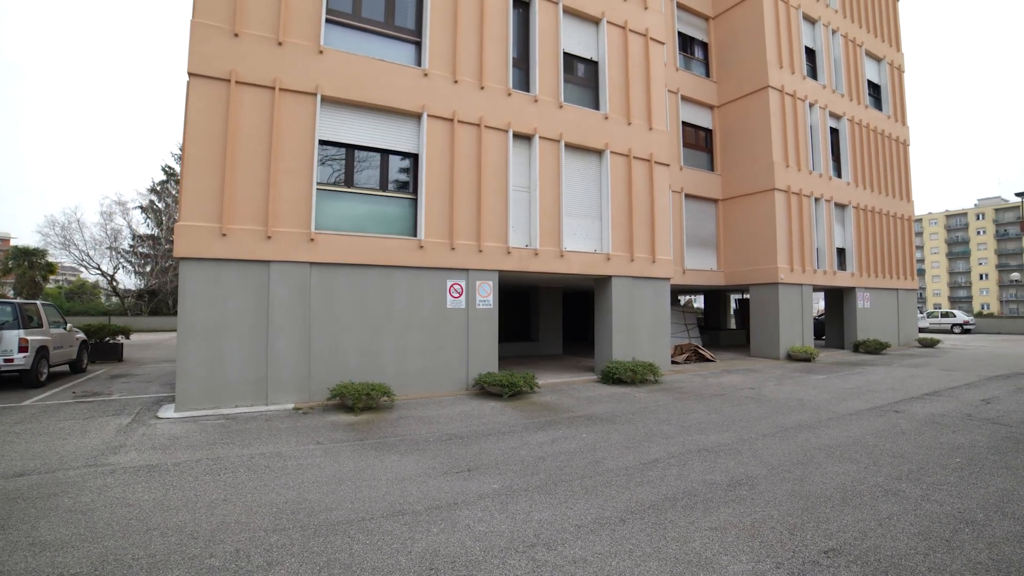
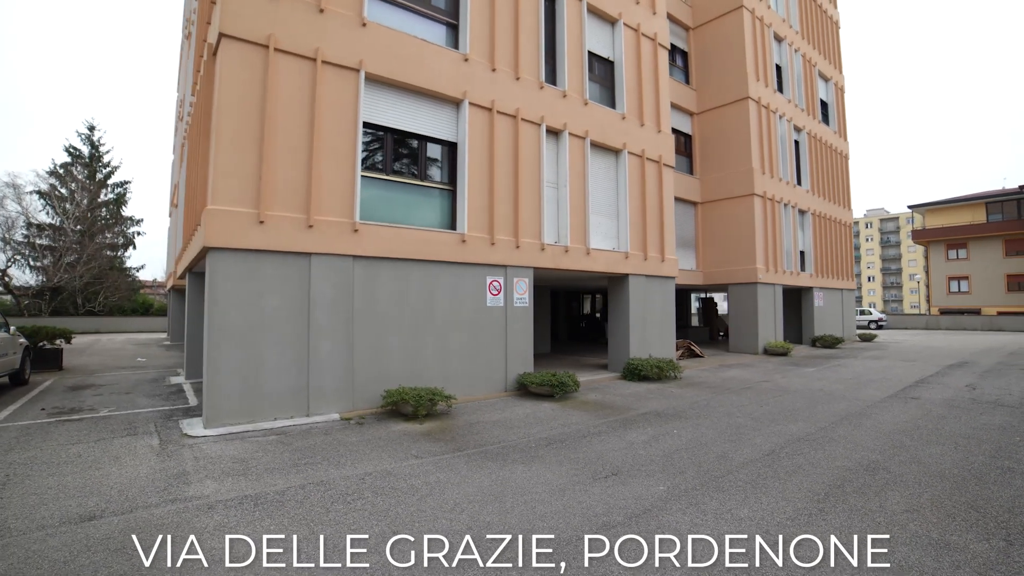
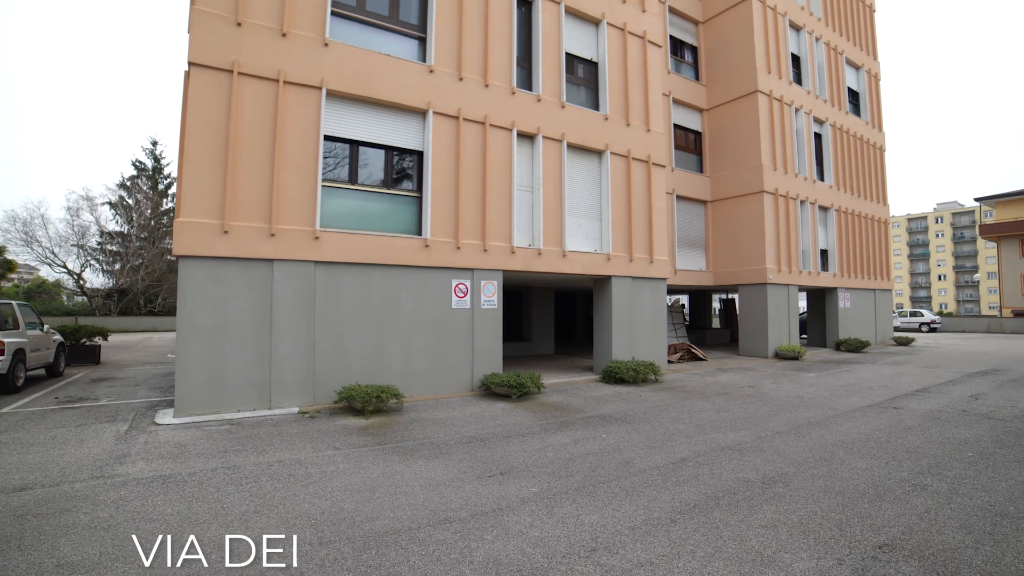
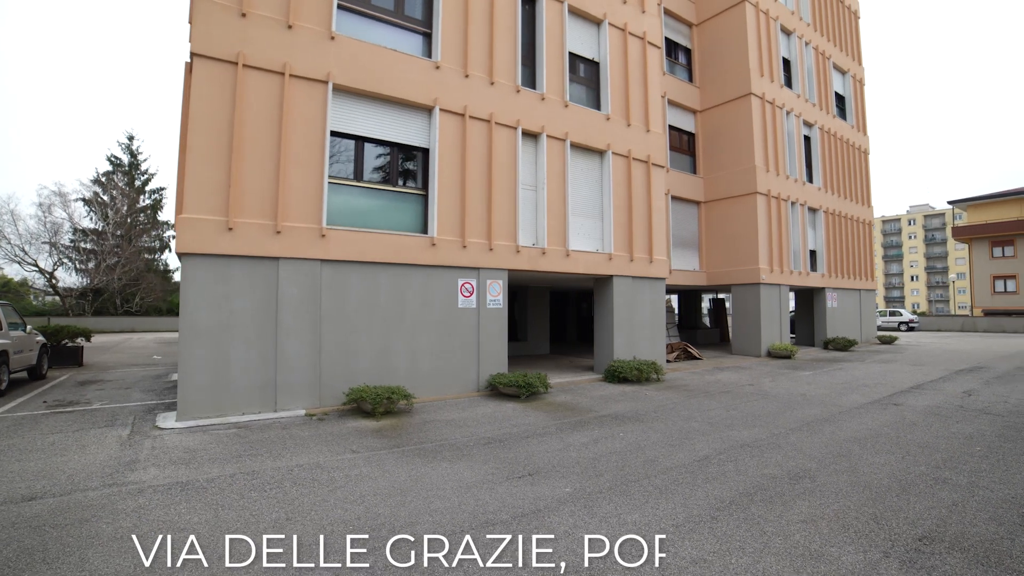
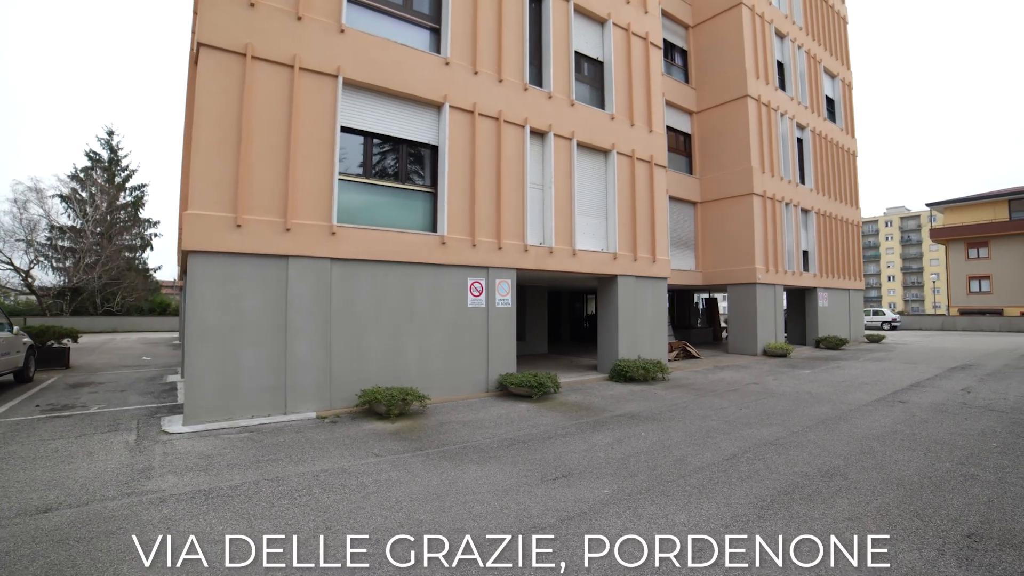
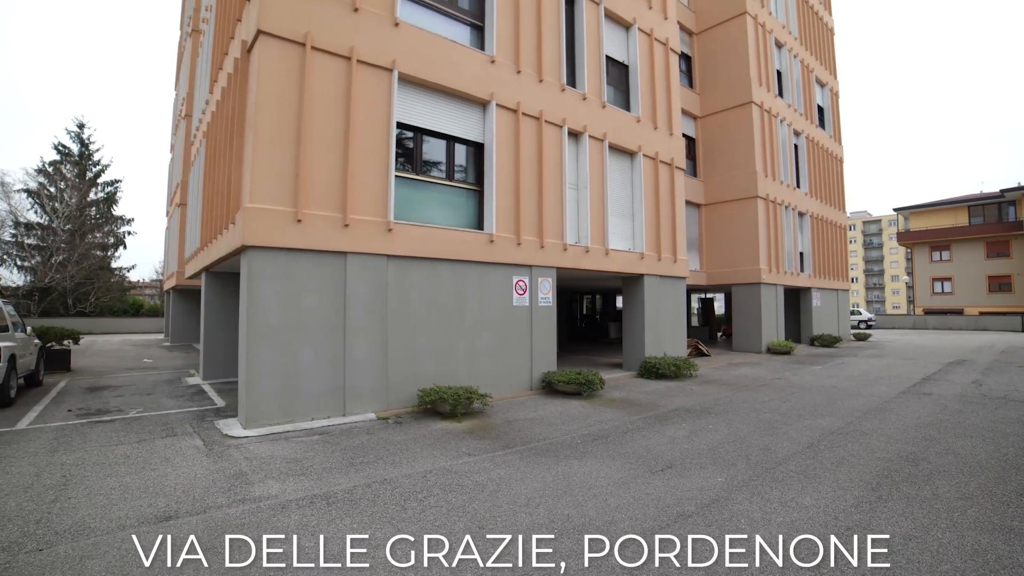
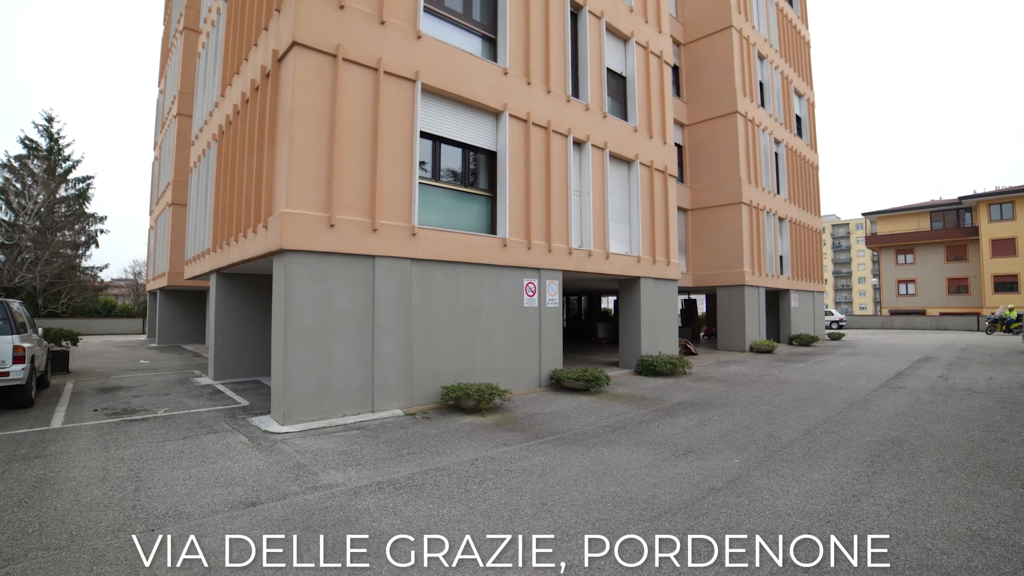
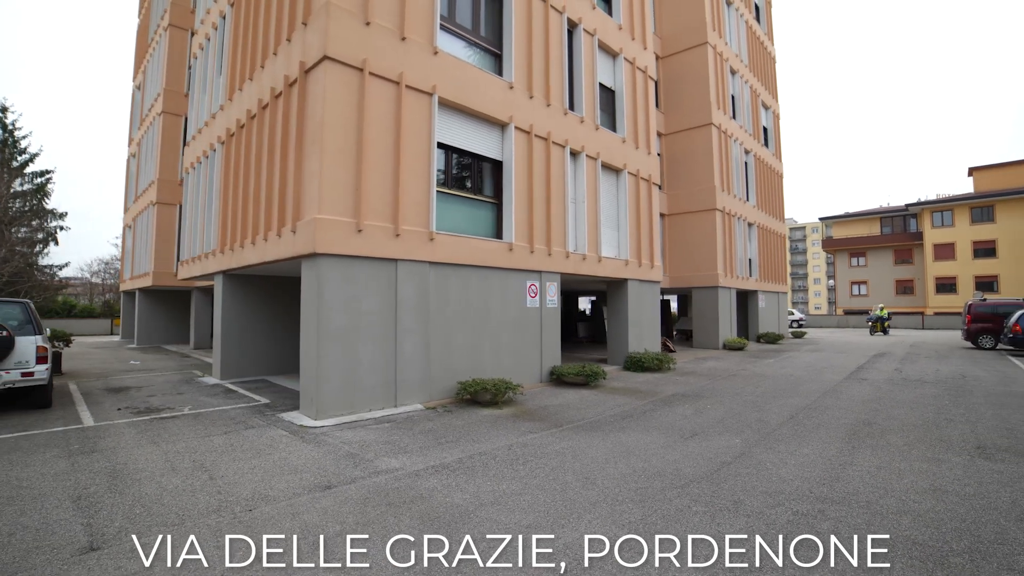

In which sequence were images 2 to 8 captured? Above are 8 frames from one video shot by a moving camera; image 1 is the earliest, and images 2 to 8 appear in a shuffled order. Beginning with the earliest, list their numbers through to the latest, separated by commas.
3, 4, 5, 2, 6, 7, 8
